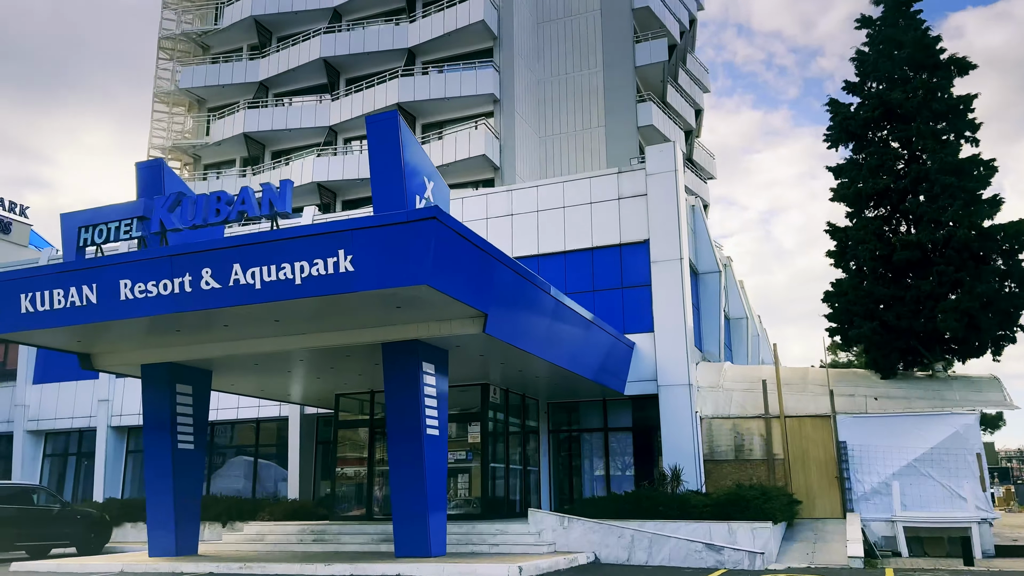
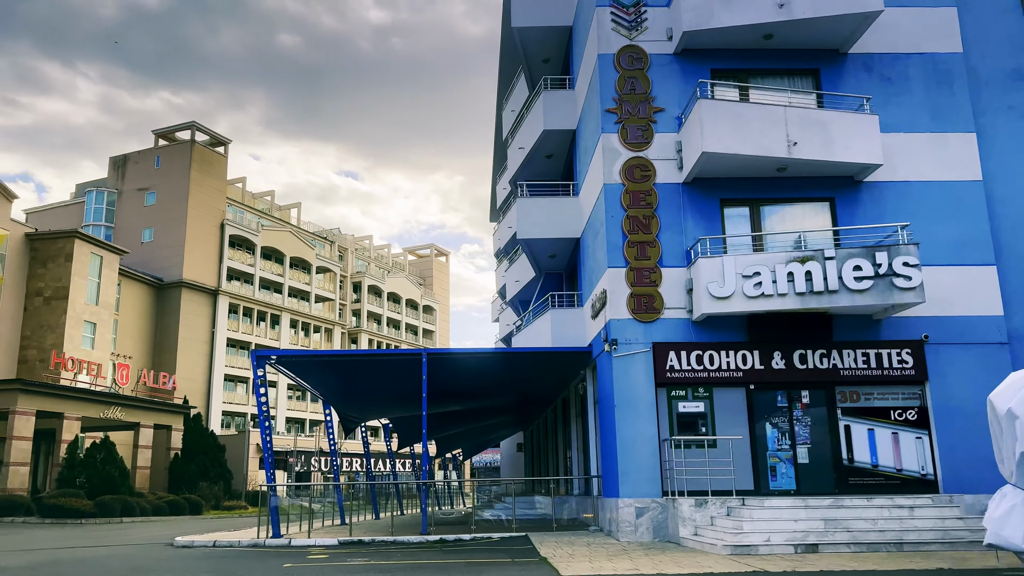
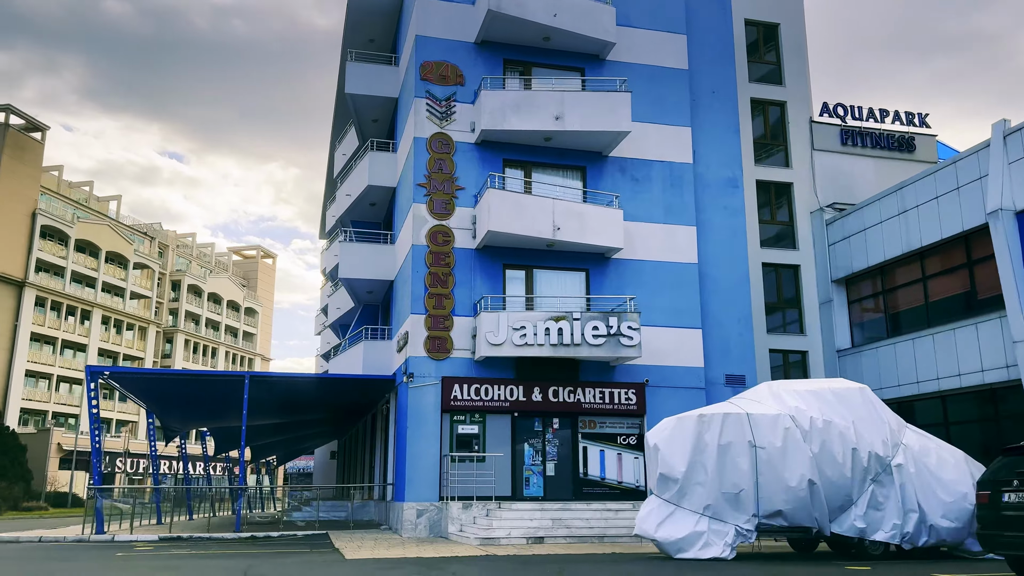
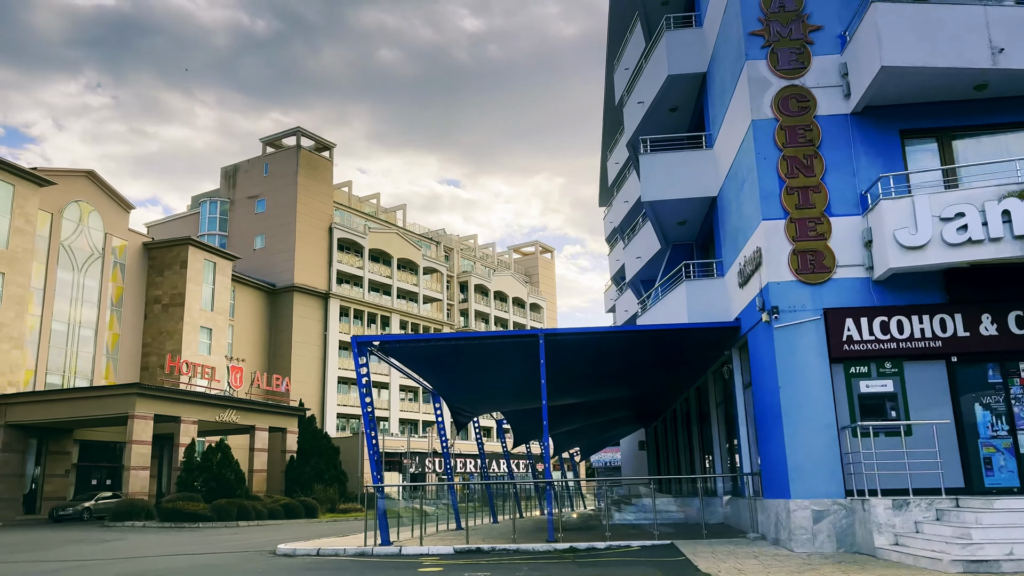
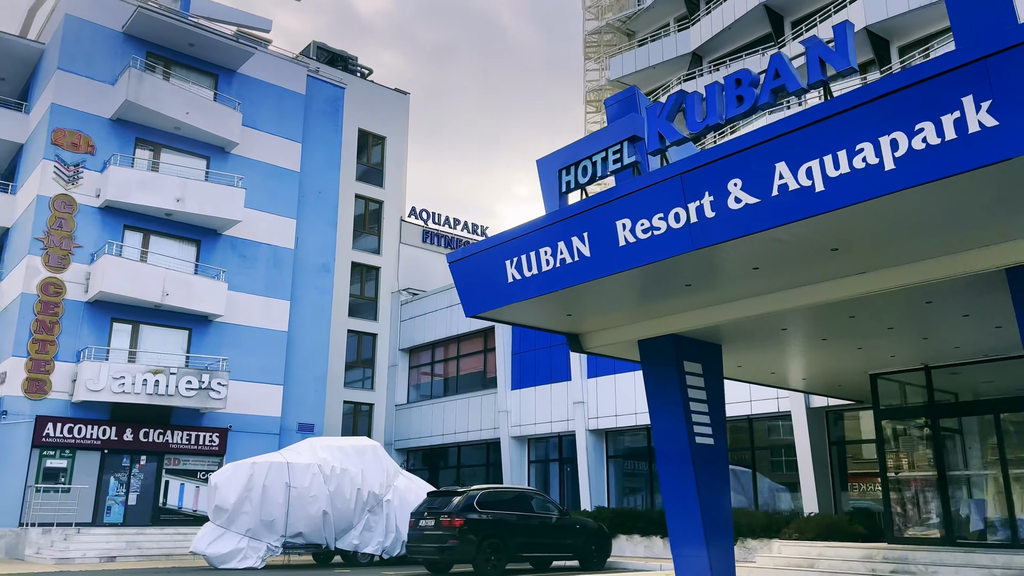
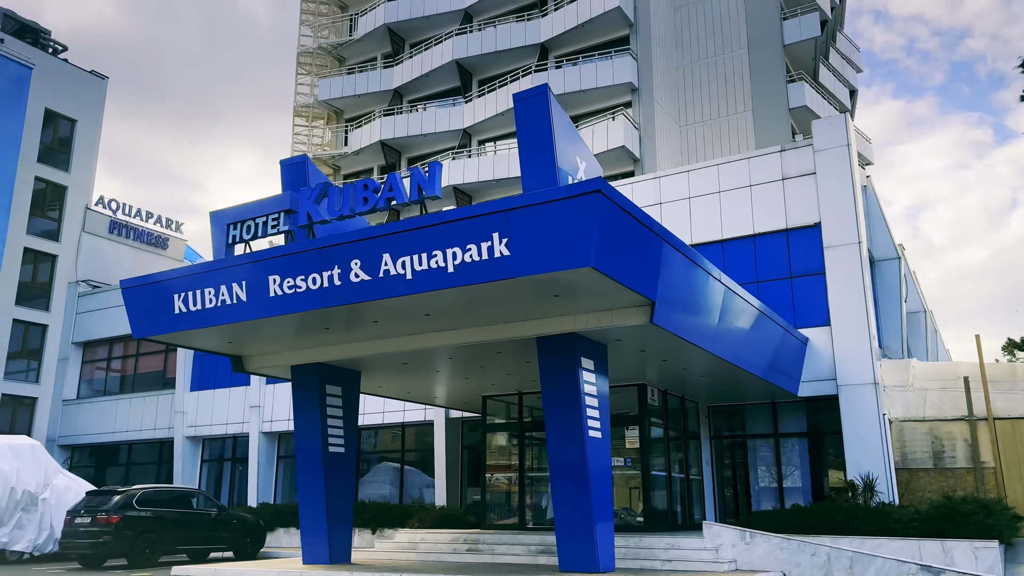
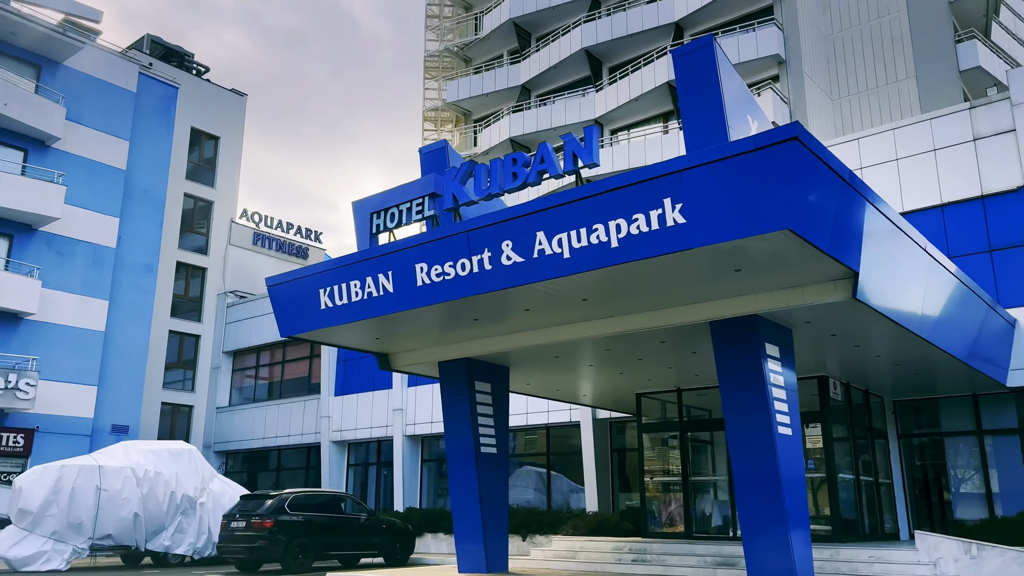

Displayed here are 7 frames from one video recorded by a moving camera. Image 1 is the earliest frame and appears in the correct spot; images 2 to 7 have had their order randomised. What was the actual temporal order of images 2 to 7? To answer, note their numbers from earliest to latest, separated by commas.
6, 7, 5, 3, 2, 4
